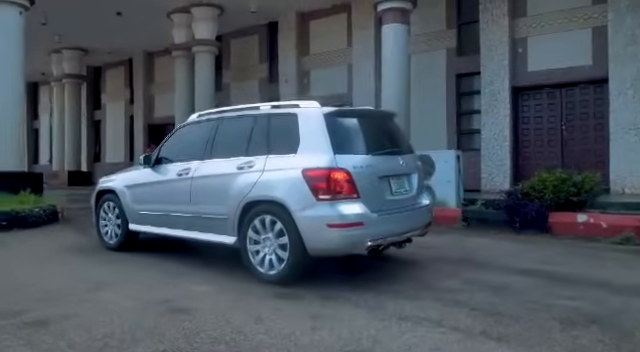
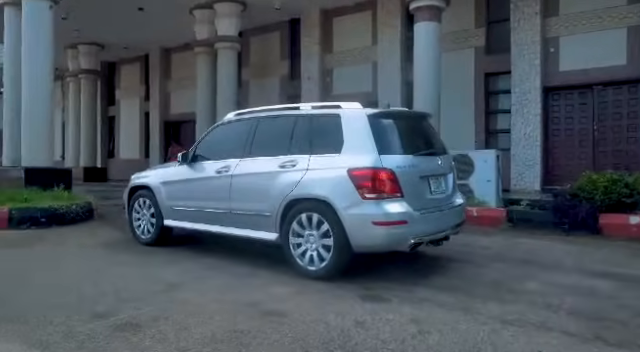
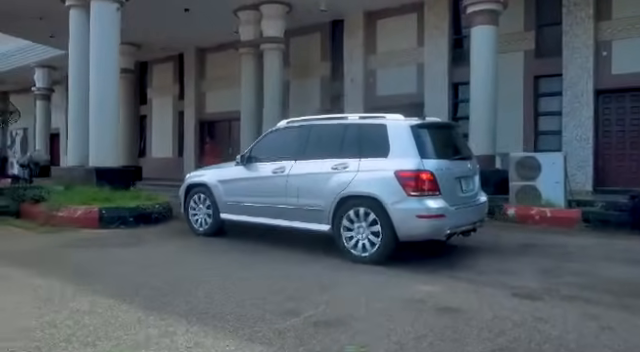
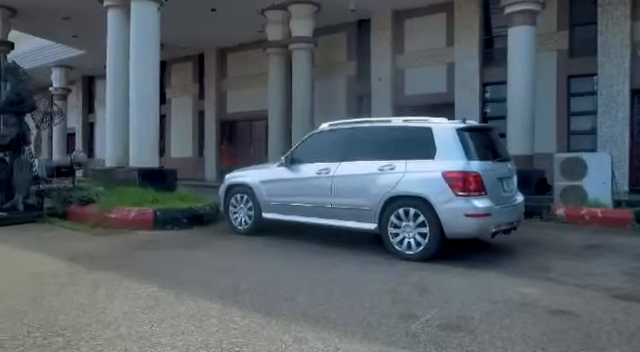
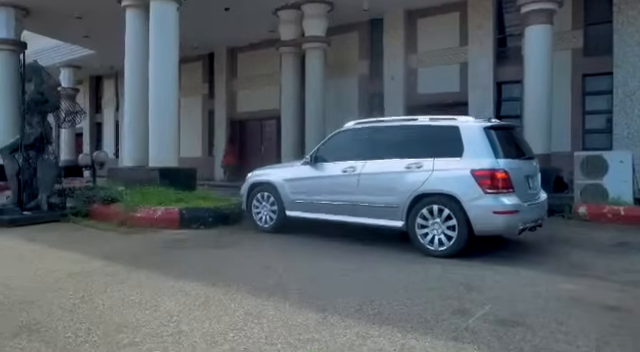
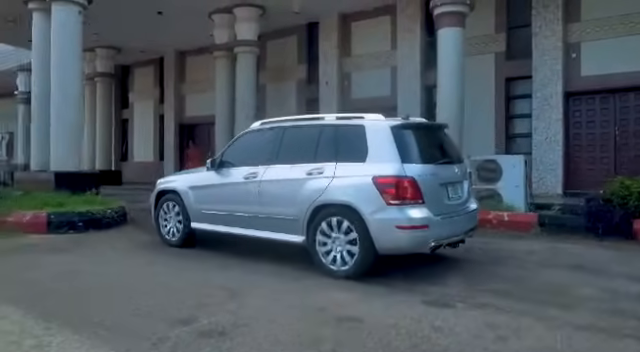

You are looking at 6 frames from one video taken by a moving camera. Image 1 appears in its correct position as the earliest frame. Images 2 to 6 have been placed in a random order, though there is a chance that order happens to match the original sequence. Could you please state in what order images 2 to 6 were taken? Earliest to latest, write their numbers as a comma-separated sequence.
2, 6, 3, 4, 5
